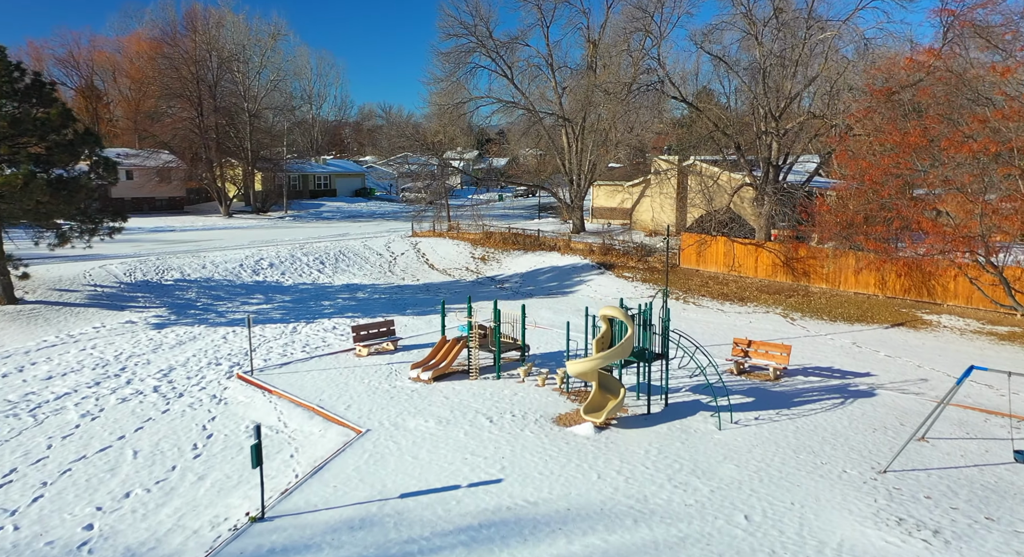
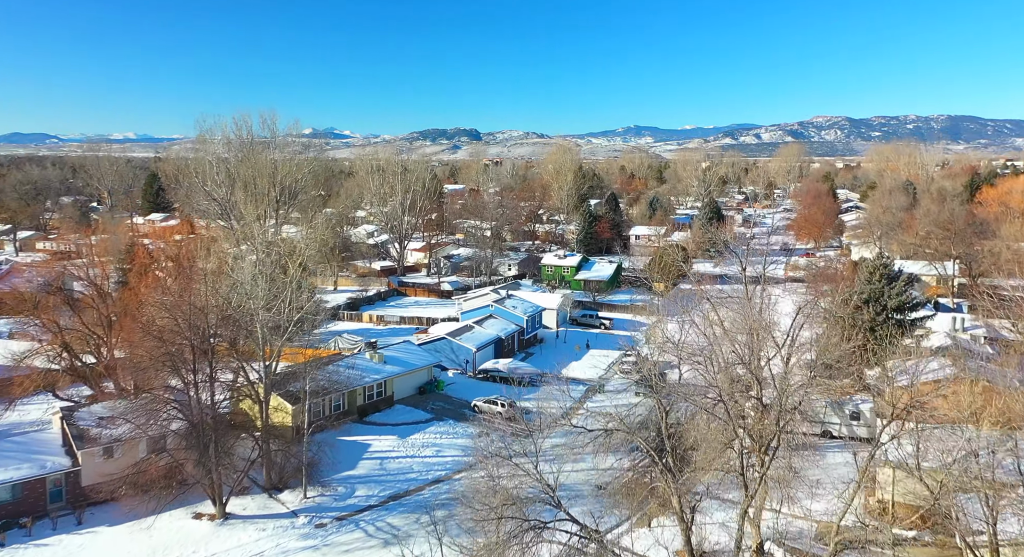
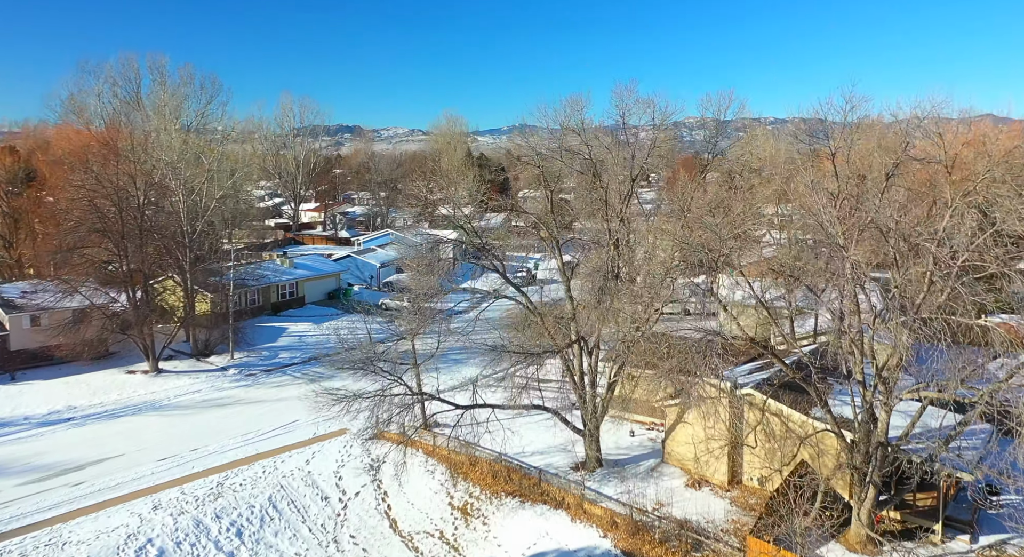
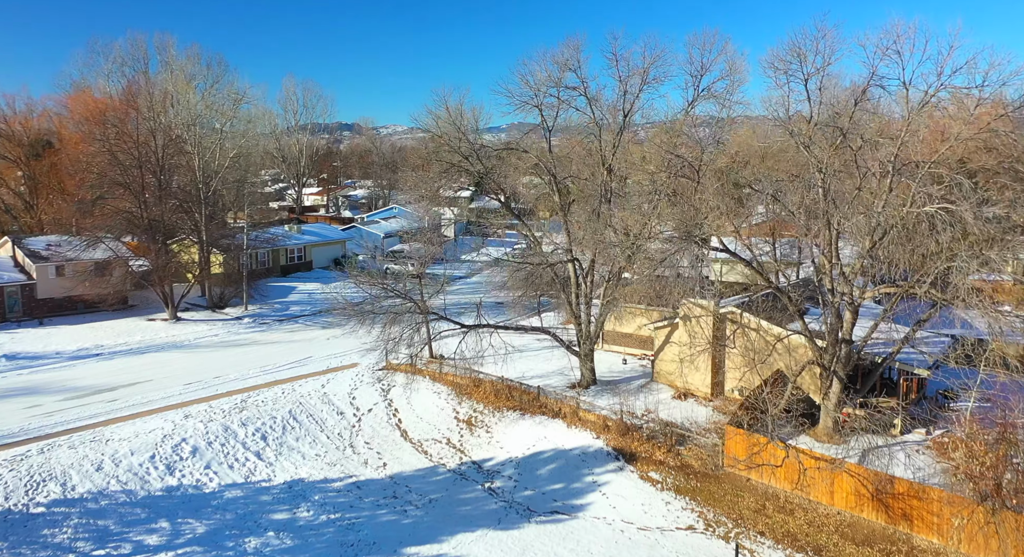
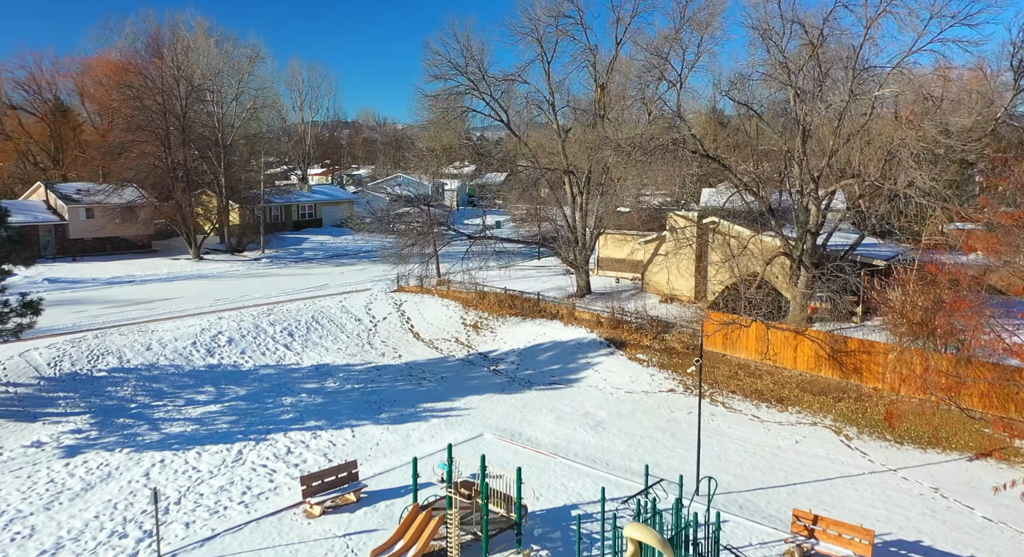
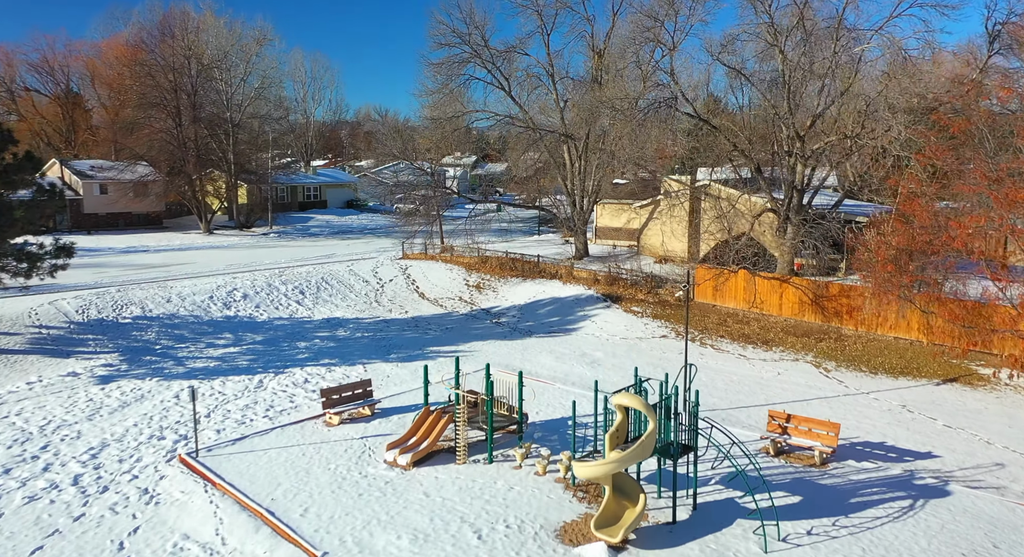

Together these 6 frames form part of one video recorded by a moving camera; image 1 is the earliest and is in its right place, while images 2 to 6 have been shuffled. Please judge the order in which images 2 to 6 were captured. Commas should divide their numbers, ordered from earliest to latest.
6, 5, 4, 3, 2
